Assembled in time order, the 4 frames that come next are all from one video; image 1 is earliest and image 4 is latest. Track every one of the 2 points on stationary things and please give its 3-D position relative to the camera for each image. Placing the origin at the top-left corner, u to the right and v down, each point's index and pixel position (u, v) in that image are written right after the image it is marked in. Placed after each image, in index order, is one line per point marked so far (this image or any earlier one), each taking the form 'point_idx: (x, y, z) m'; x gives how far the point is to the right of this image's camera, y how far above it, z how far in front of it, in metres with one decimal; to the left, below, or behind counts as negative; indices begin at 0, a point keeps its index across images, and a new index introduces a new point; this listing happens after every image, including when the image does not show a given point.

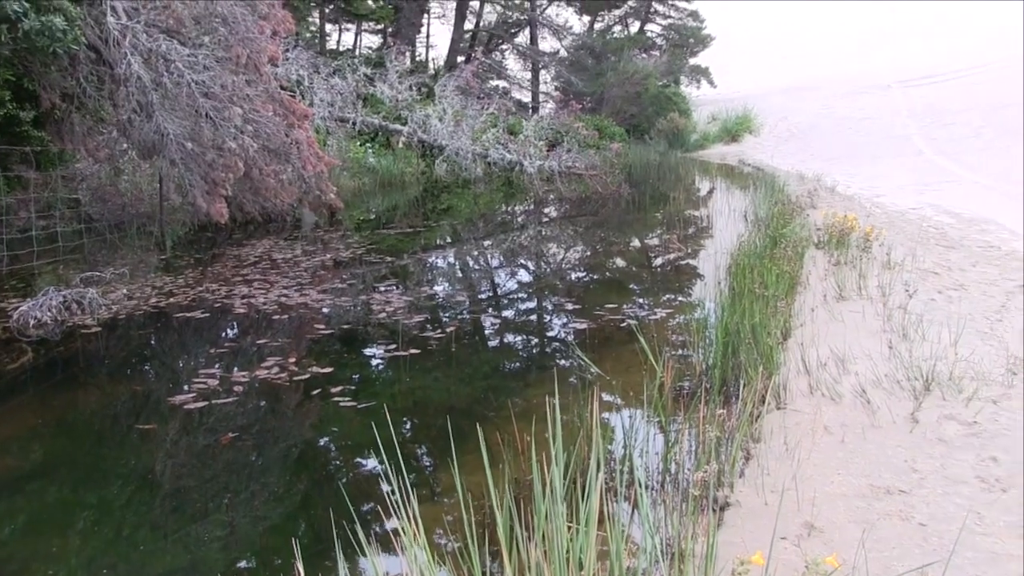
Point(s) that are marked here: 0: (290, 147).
0: (-1.8, +1.2, +6.2) m
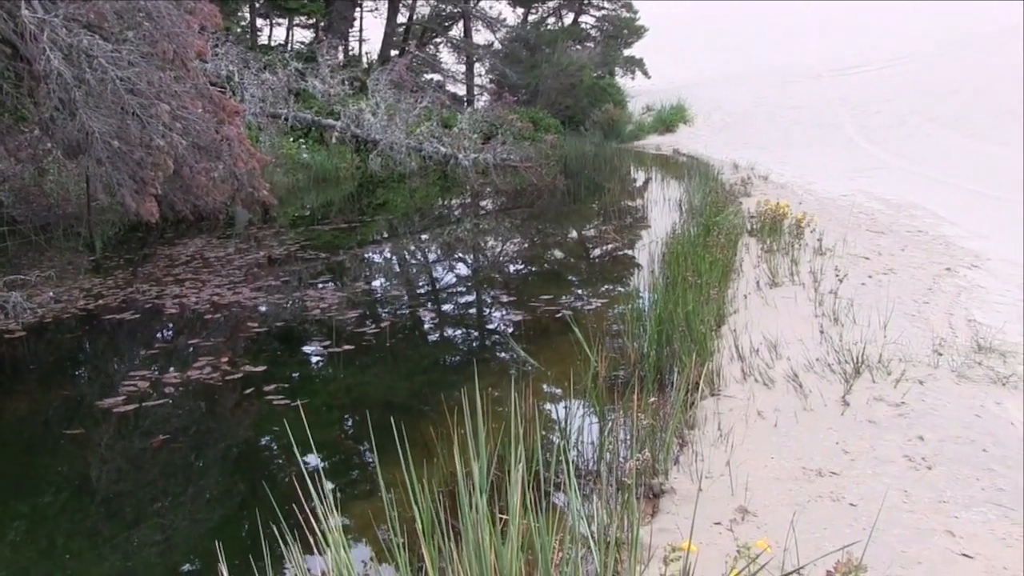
0: (-2.3, +1.2, +6.1) m
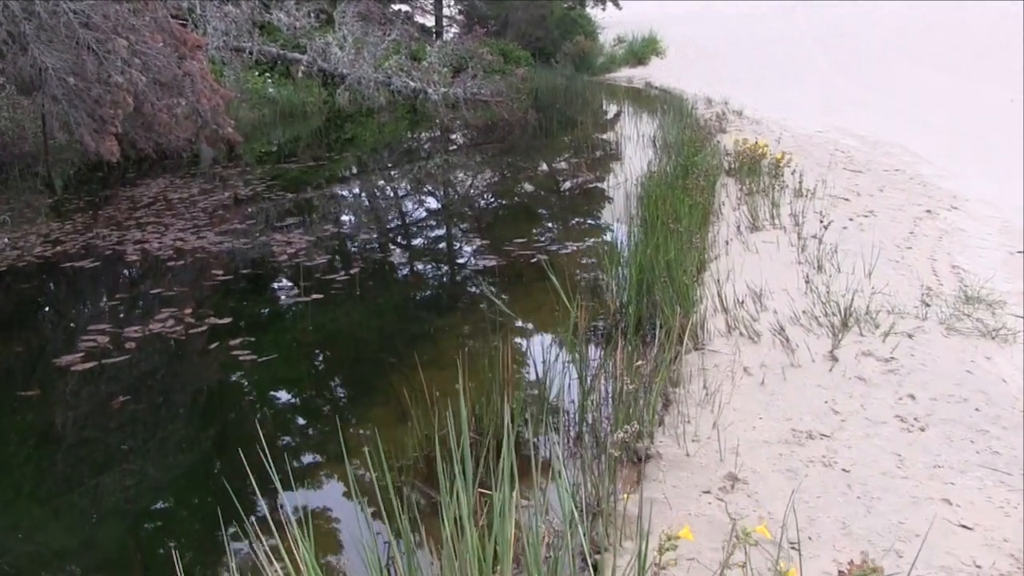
0: (-2.5, +1.6, +5.9) m
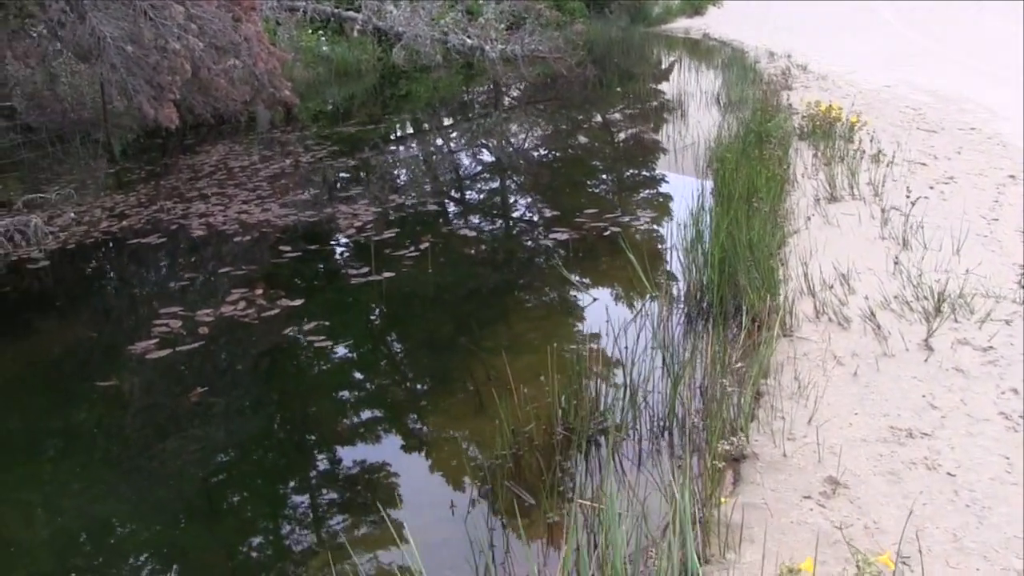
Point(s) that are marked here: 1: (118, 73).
0: (-2.2, +2.0, +5.8) m
1: (-2.7, +1.5, +5.2) m
